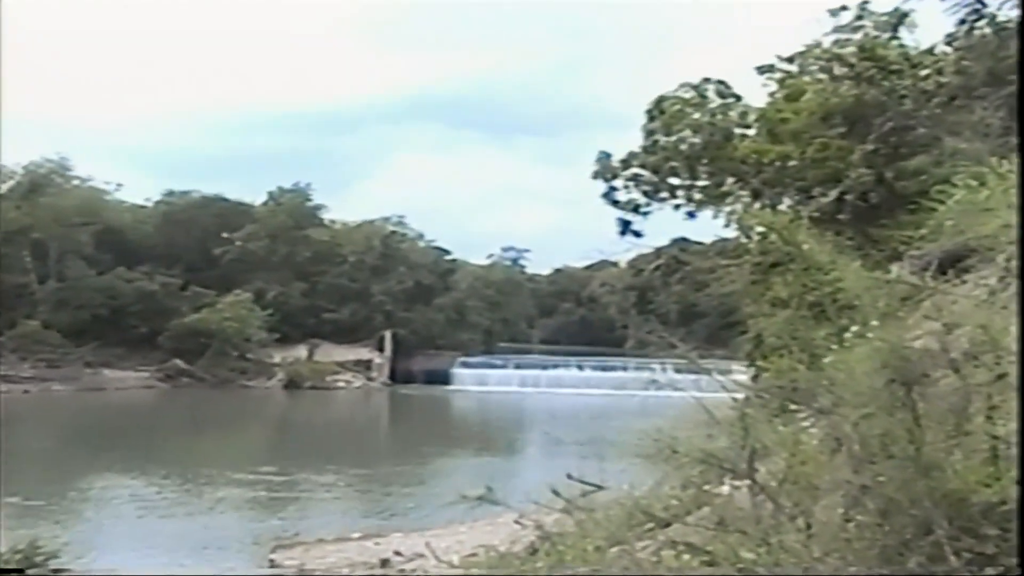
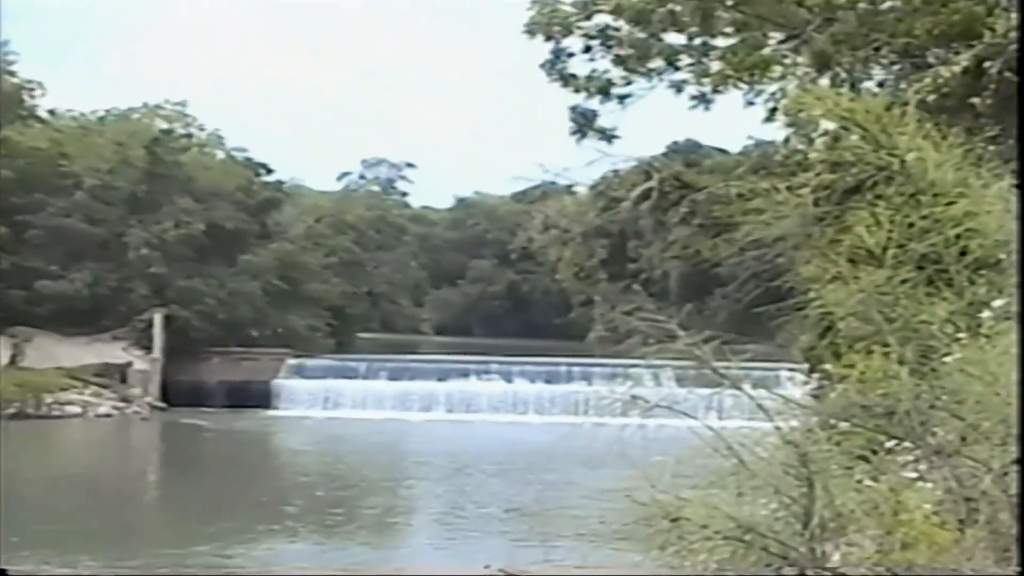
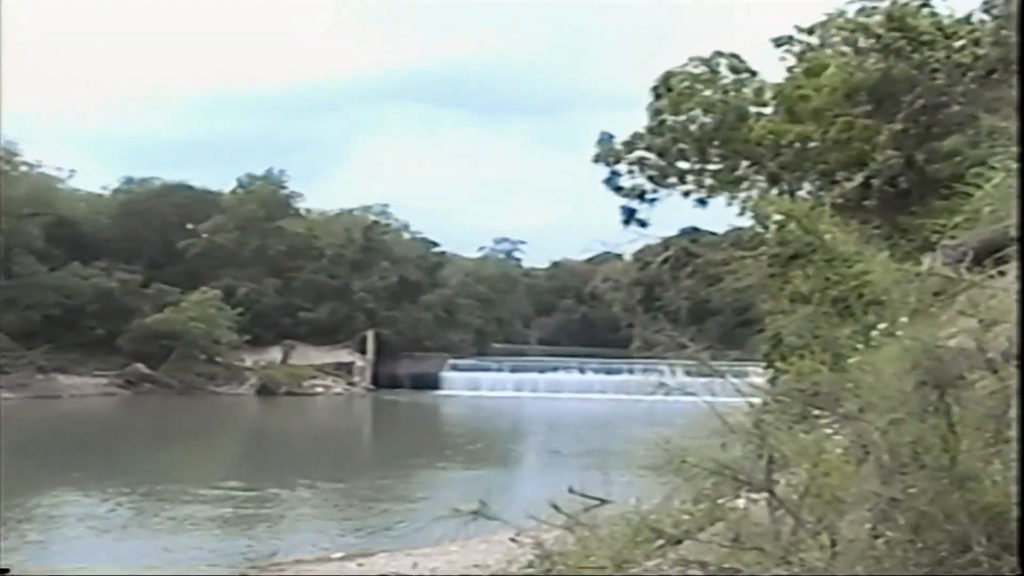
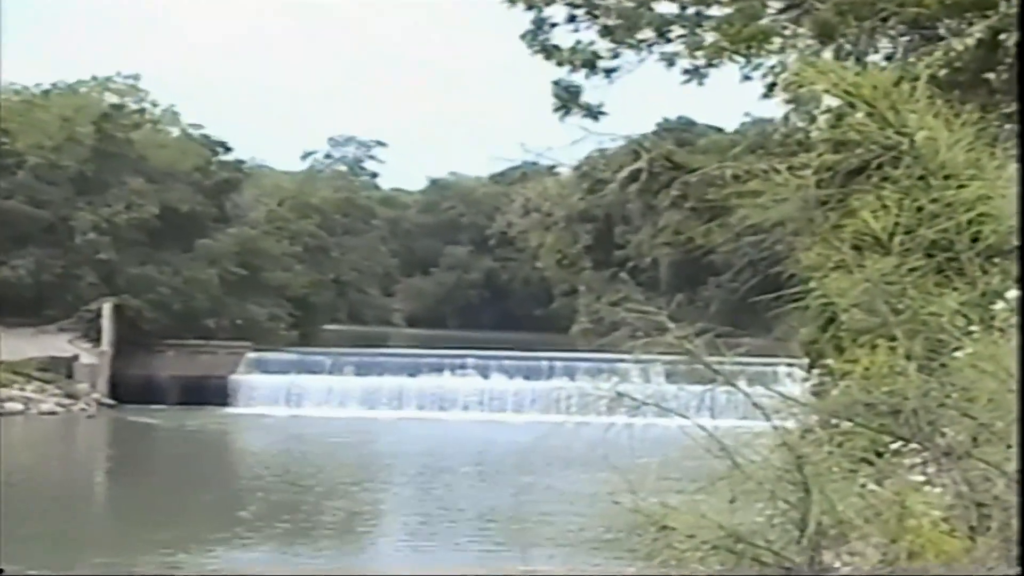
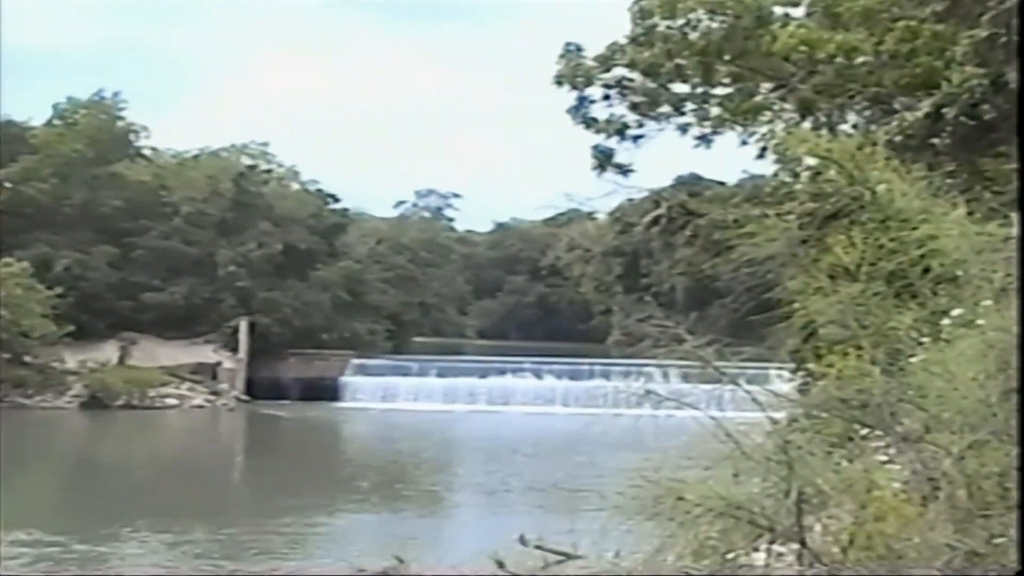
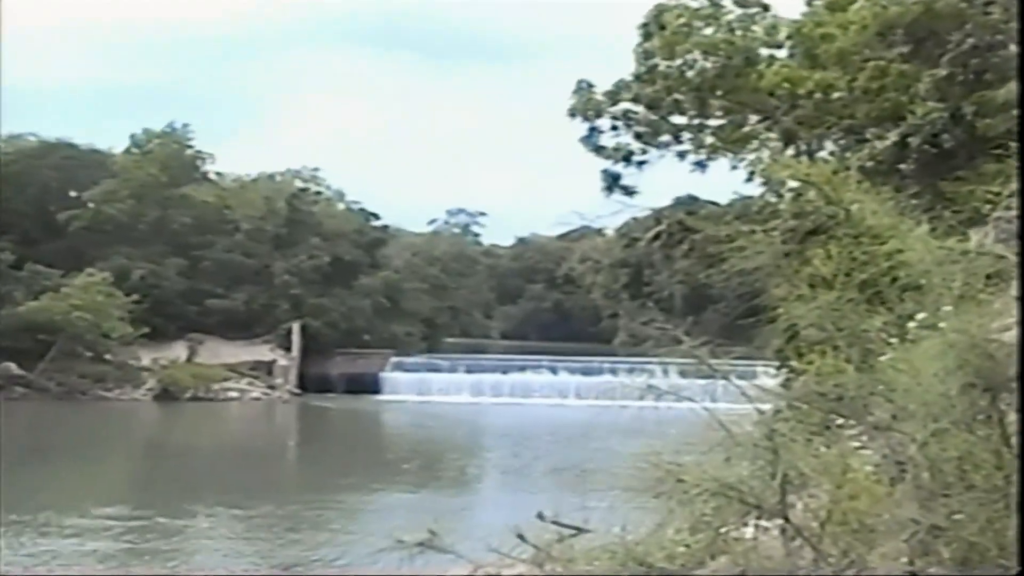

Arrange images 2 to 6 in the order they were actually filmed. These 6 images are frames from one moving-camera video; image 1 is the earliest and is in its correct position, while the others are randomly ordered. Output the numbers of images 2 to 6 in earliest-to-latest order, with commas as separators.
3, 6, 5, 2, 4
